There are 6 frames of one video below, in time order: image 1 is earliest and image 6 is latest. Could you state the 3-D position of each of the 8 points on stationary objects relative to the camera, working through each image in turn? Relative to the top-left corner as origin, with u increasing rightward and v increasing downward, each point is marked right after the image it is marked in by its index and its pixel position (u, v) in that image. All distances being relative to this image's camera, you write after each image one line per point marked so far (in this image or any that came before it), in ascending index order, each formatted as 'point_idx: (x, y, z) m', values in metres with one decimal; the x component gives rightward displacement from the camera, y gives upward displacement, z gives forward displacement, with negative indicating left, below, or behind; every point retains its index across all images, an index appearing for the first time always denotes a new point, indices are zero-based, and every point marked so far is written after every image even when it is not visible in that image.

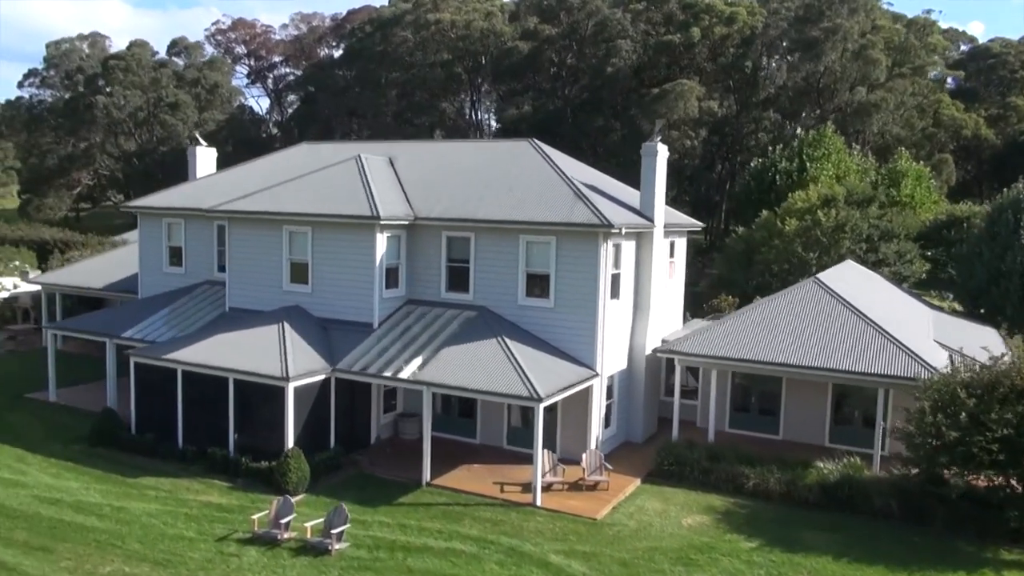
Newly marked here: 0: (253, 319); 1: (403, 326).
0: (-6.3, -0.7, +19.7) m
1: (-2.5, -0.9, +18.7) m
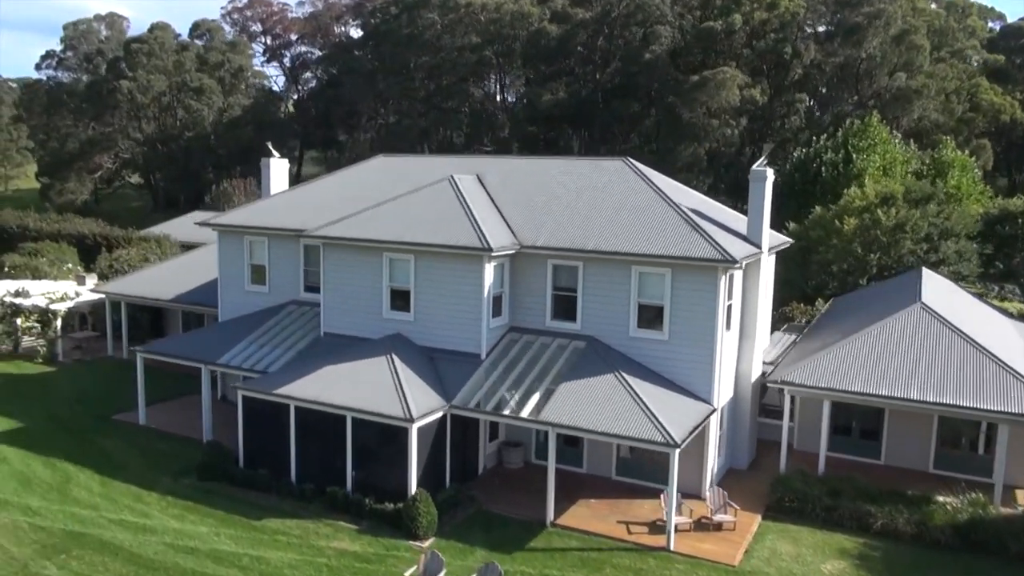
0: (-3.8, -1.4, +19.5) m
1: (0.0, -1.6, +18.4) m
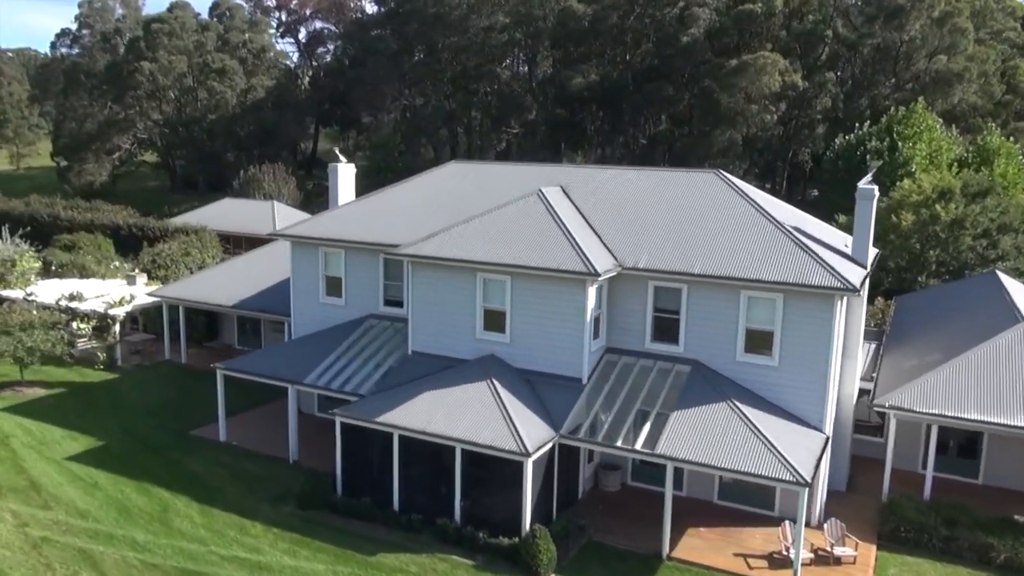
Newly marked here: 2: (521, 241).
0: (-1.5, -1.9, +19.1) m
1: (+2.2, -2.1, +18.1) m
2: (+0.2, +1.1, +18.9) m
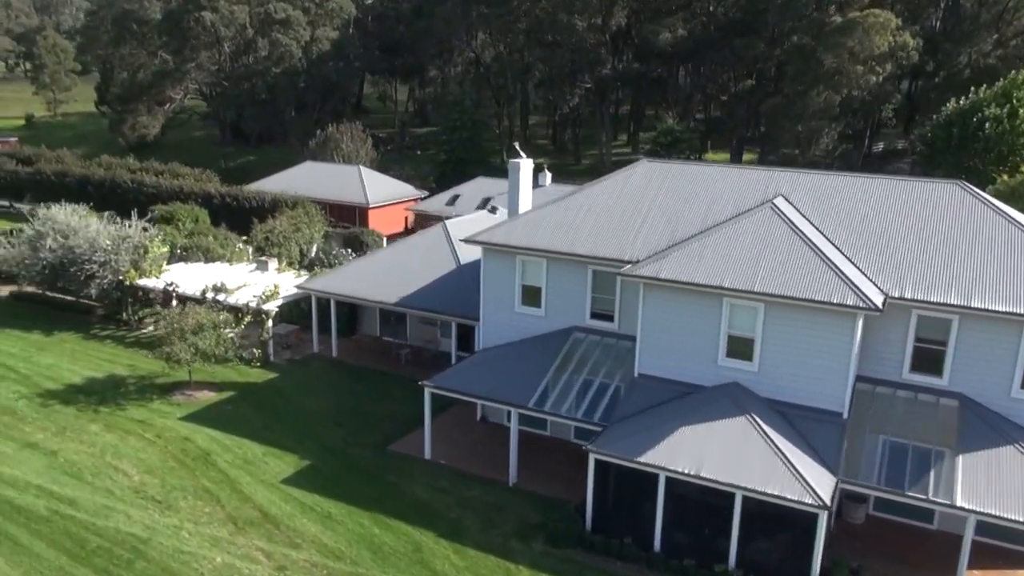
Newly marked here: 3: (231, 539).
0: (+3.9, -2.4, +18.3) m
1: (+7.7, -2.7, +17.3) m
2: (+5.7, +0.5, +17.8) m
3: (-5.9, -5.3, +17.2) m
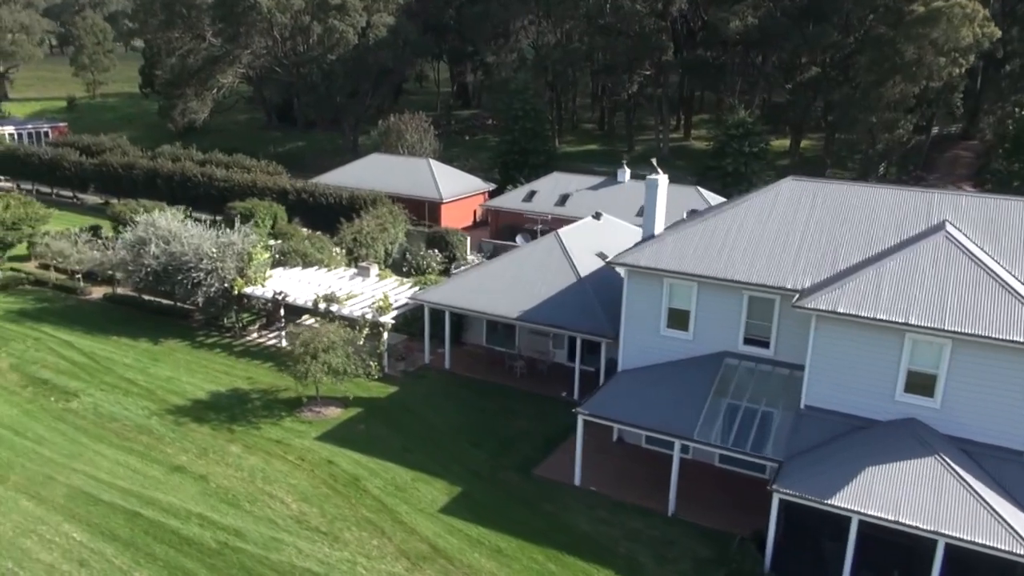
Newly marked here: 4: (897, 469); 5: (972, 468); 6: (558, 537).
0: (+7.7, -3.1, +18.0) m
1: (+11.5, -3.5, +16.9) m
2: (+9.5, -0.2, +17.3) m
3: (-2.2, -6.0, +17.1) m
4: (+7.8, -3.7, +16.6) m
5: (+9.4, -3.7, +16.7) m
6: (+1.0, -5.6, +18.5) m
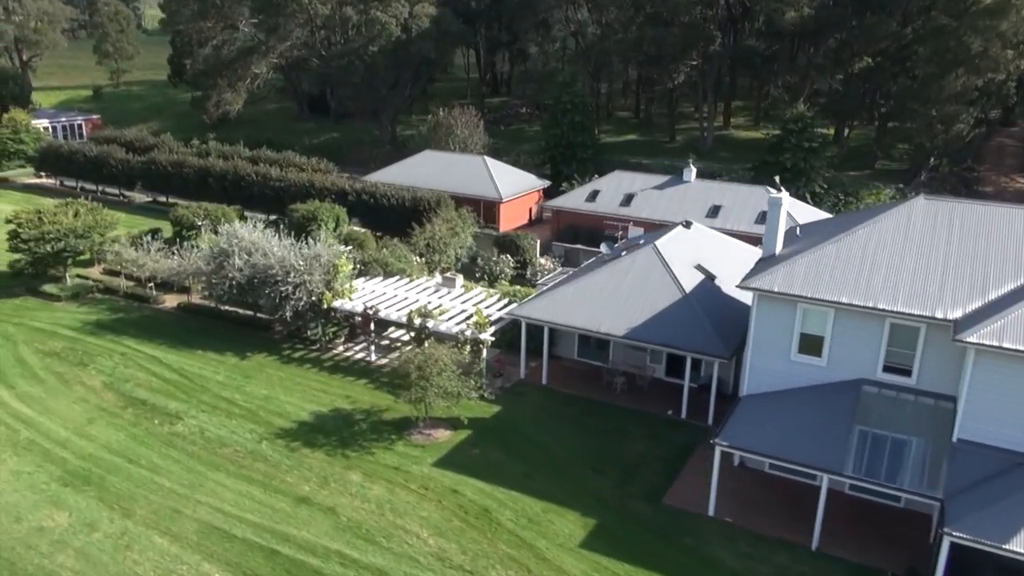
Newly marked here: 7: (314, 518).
0: (+11.0, -3.9, +17.5) m
1: (+14.7, -4.2, +16.4) m
2: (+12.7, -1.0, +16.8) m
3: (+1.1, -6.8, +16.7) m
4: (+11.1, -4.4, +16.2) m
5: (+12.7, -4.4, +16.3) m
6: (+4.3, -6.3, +18.1) m
7: (-4.8, -5.5, +19.7) m
